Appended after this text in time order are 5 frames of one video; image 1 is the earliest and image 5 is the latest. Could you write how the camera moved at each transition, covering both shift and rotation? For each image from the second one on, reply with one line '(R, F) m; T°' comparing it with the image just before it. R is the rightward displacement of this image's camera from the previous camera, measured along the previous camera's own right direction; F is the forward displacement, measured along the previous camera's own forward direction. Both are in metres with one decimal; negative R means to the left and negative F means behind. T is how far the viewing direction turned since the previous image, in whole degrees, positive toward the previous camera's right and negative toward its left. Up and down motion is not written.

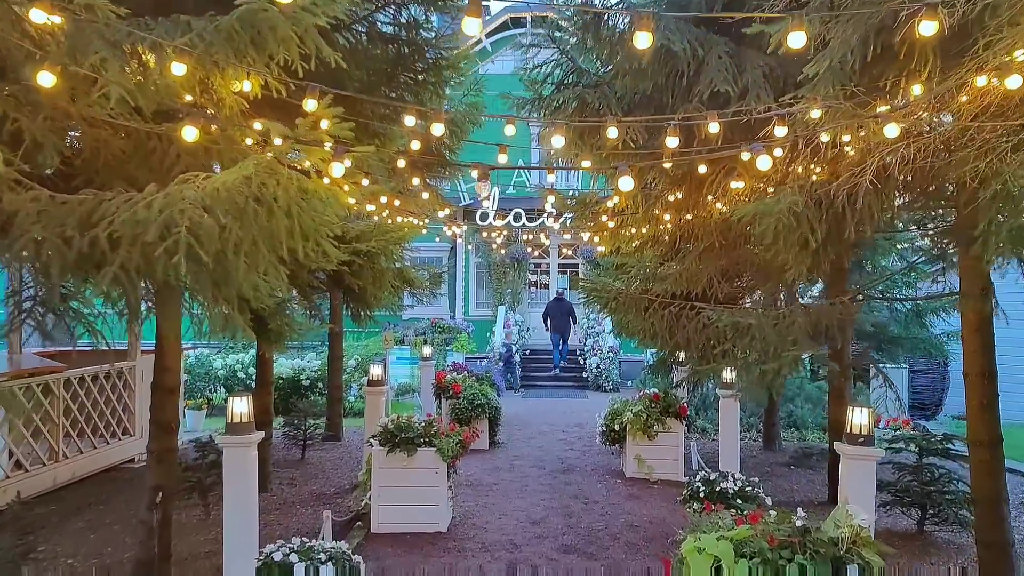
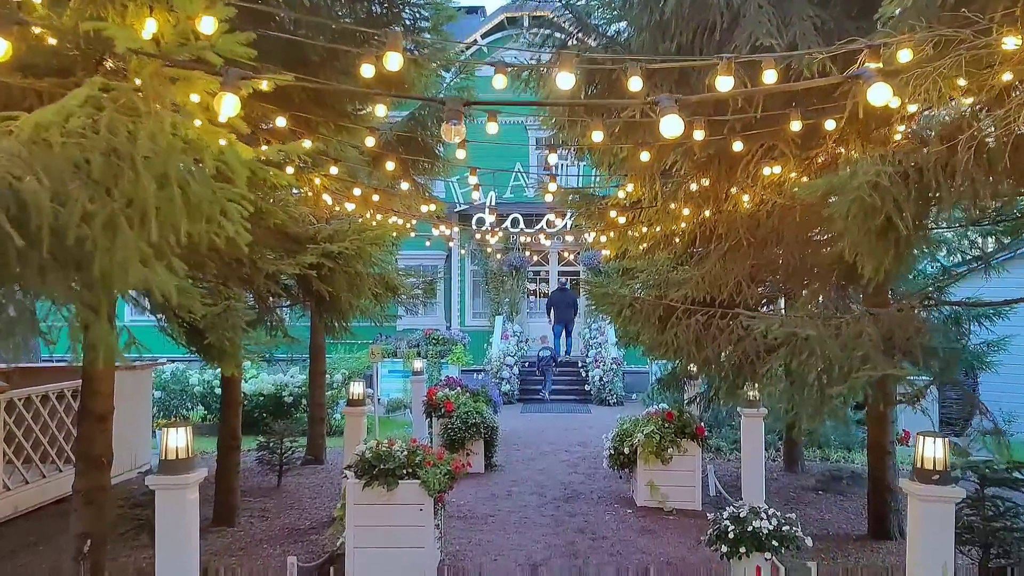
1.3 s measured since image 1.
(0.0, +0.8) m; 0°
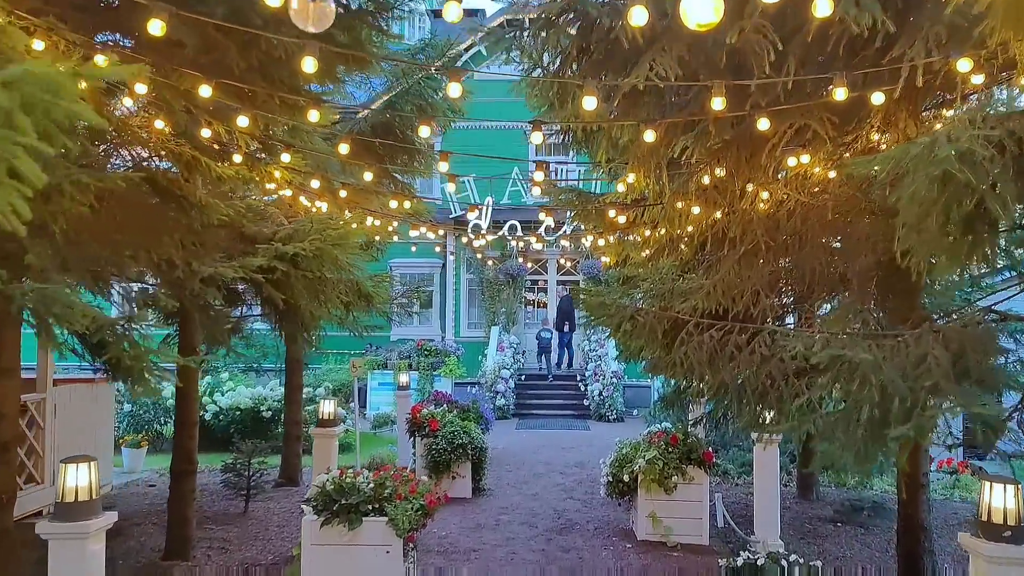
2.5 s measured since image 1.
(+0.1, +0.7) m; 0°
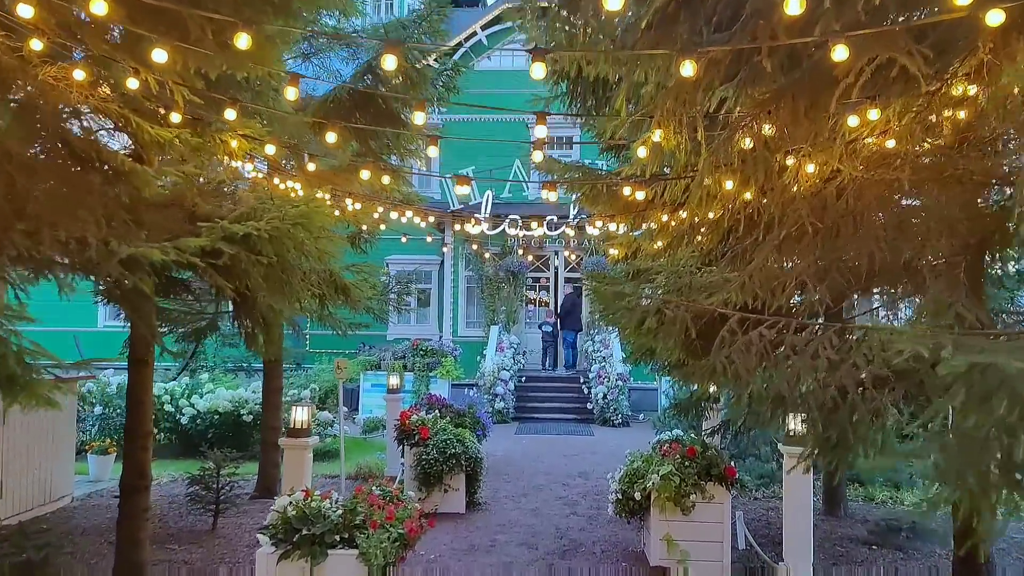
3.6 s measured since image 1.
(0.0, +0.7) m; 0°
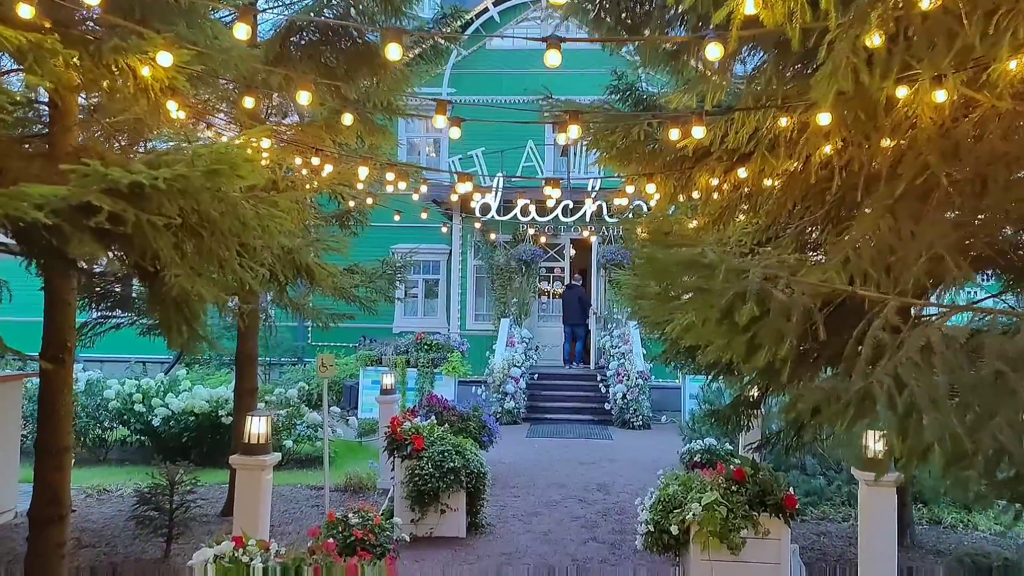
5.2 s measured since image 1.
(0.0, +1.1) m; -1°
